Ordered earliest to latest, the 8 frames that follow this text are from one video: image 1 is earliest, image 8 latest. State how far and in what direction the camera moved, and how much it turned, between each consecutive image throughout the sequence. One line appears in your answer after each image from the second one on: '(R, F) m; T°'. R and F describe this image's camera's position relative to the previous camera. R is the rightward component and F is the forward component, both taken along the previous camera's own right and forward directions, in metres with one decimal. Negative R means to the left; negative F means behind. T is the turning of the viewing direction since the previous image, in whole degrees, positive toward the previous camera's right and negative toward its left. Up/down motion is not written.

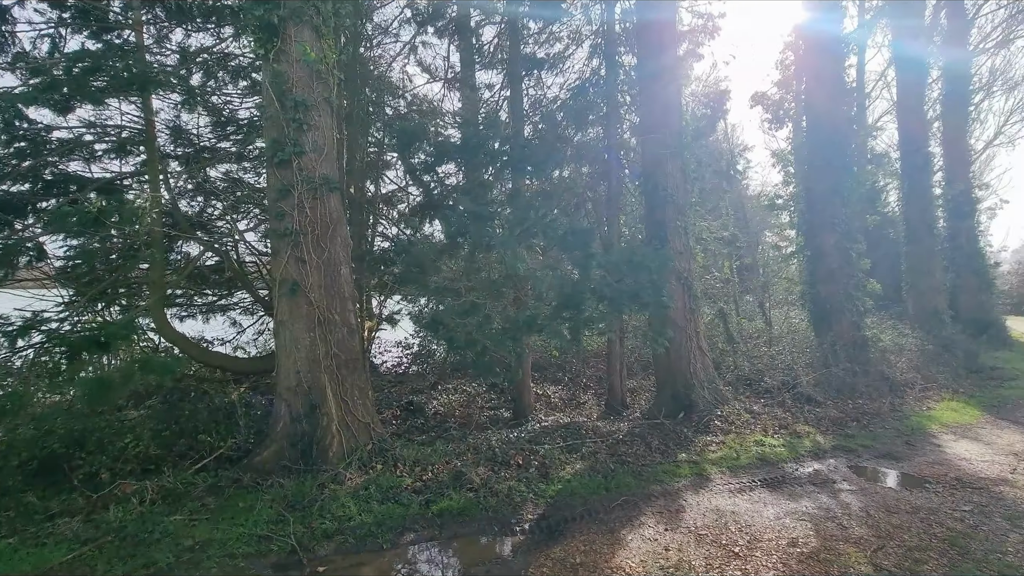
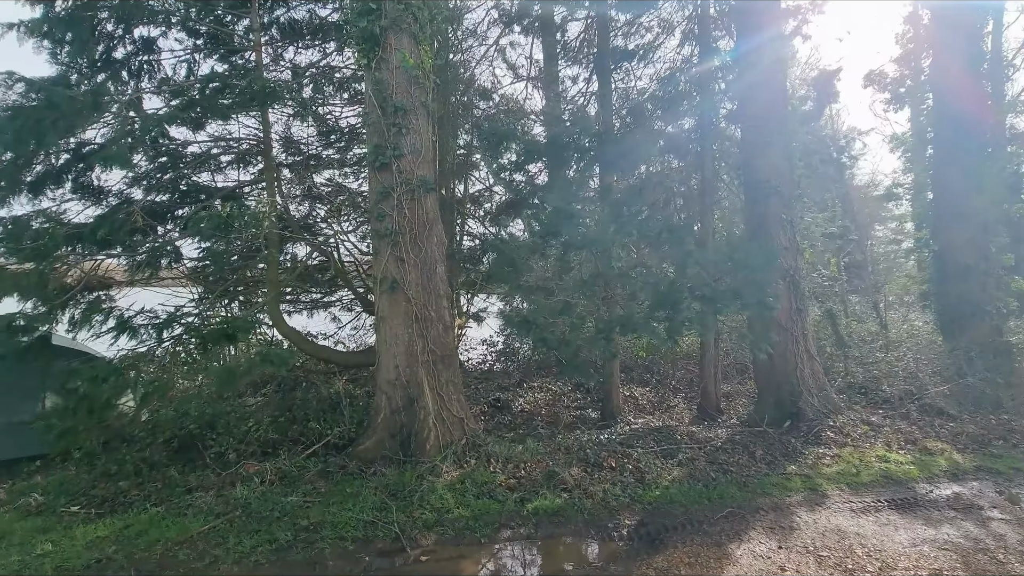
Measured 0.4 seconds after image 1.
(-0.2, 0.0) m; -9°
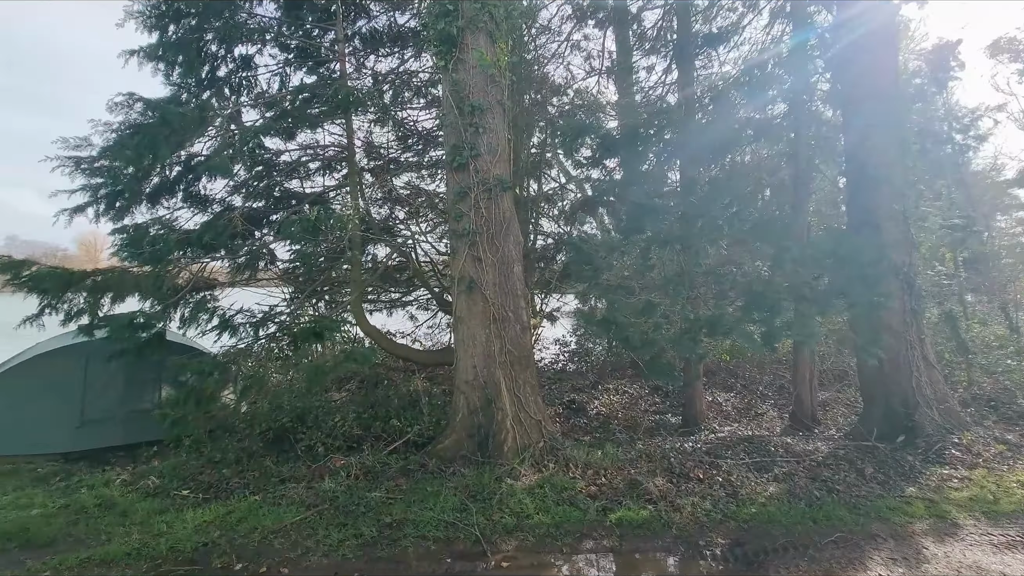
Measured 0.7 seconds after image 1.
(-0.1, +0.1) m; -8°
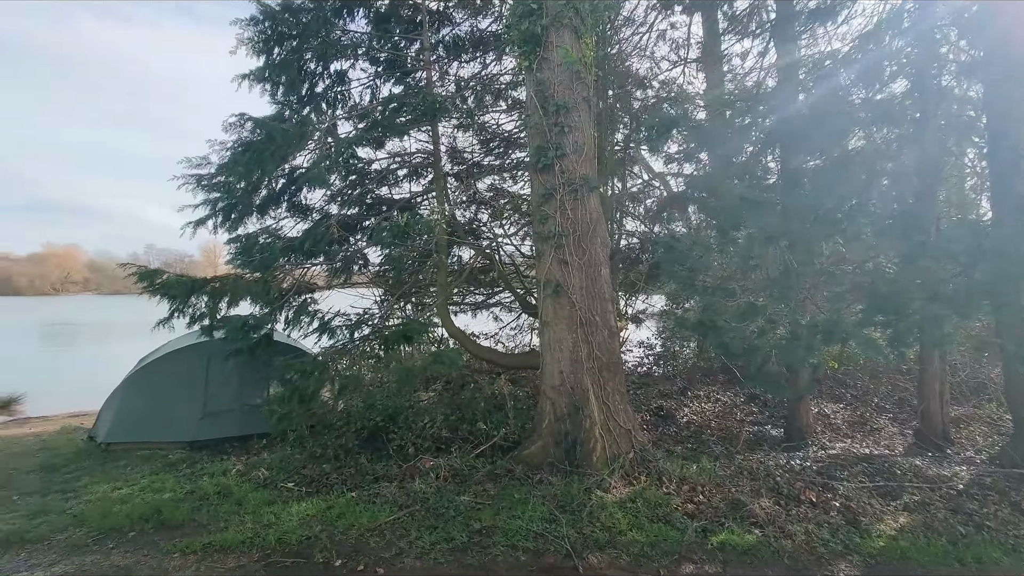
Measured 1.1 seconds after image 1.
(-0.1, +0.1) m; -9°
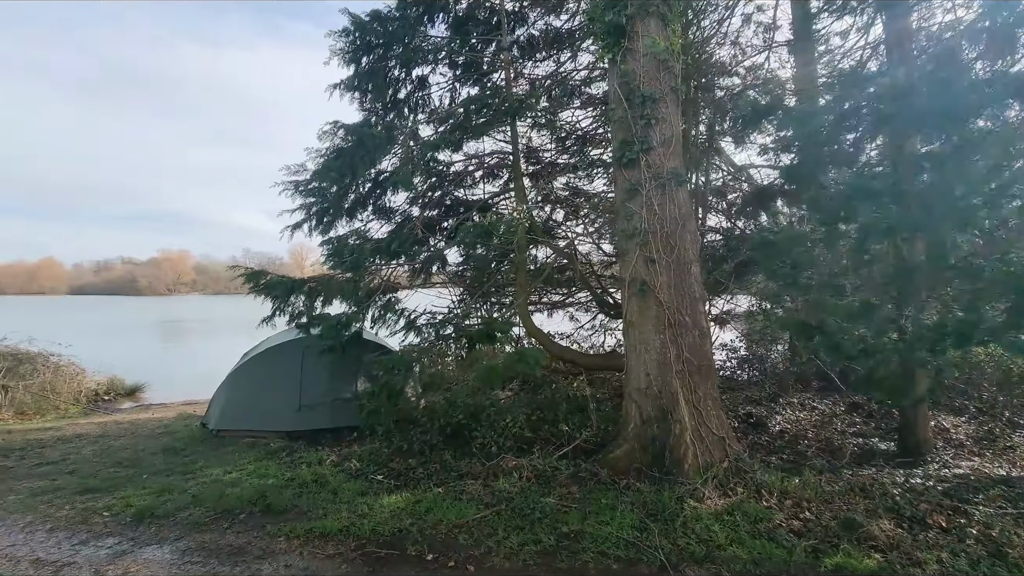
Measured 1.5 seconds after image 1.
(-0.2, +0.1) m; -8°
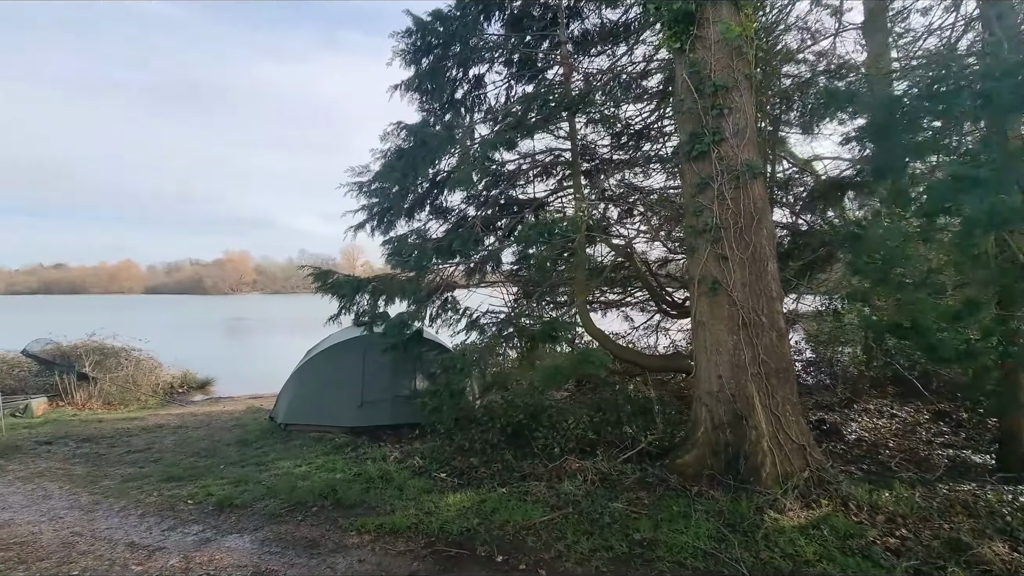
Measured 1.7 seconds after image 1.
(-0.2, +0.1) m; -5°
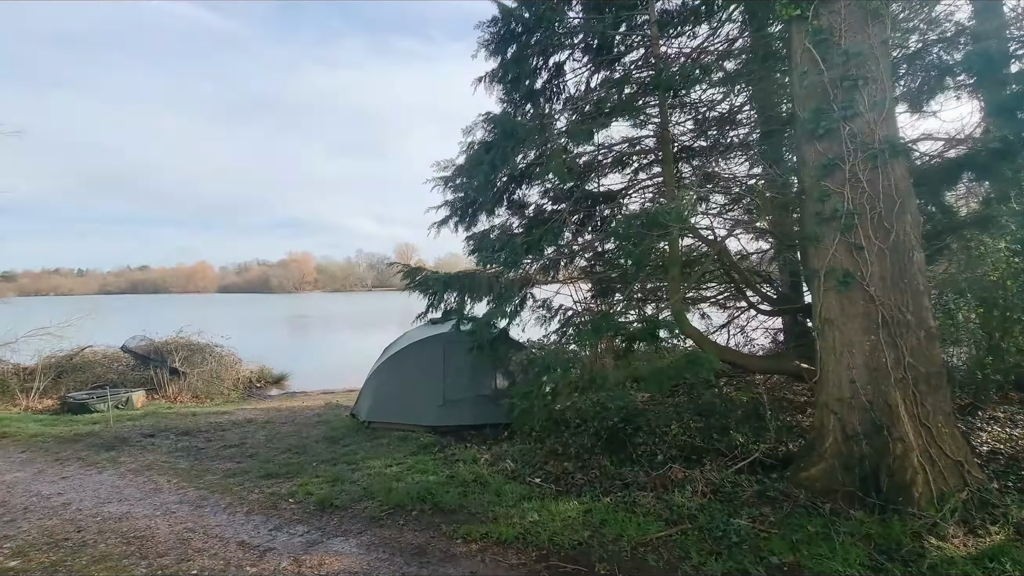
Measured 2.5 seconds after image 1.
(-0.5, +0.3) m; -6°
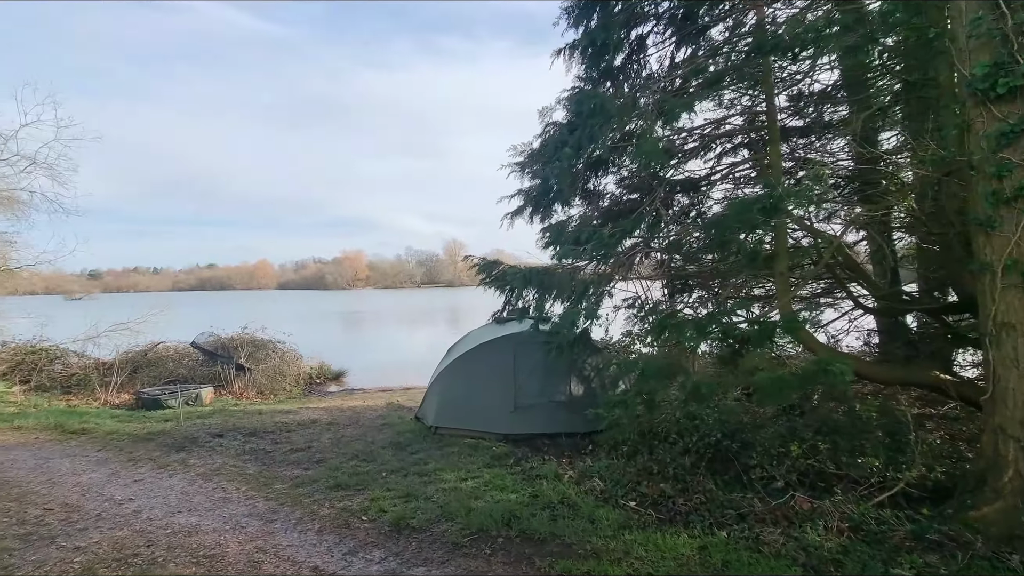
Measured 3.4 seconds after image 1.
(-0.4, +0.6) m; -5°
